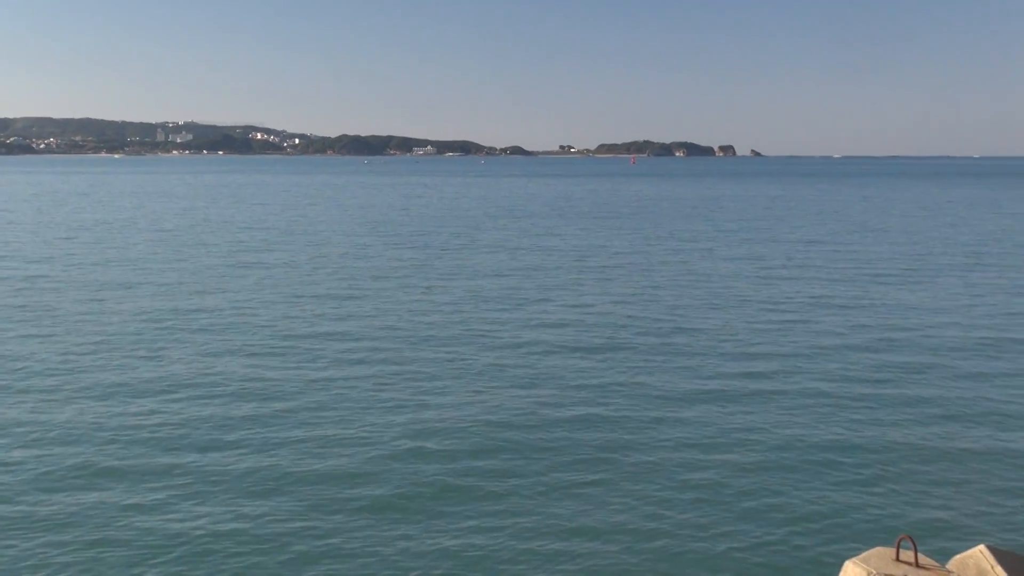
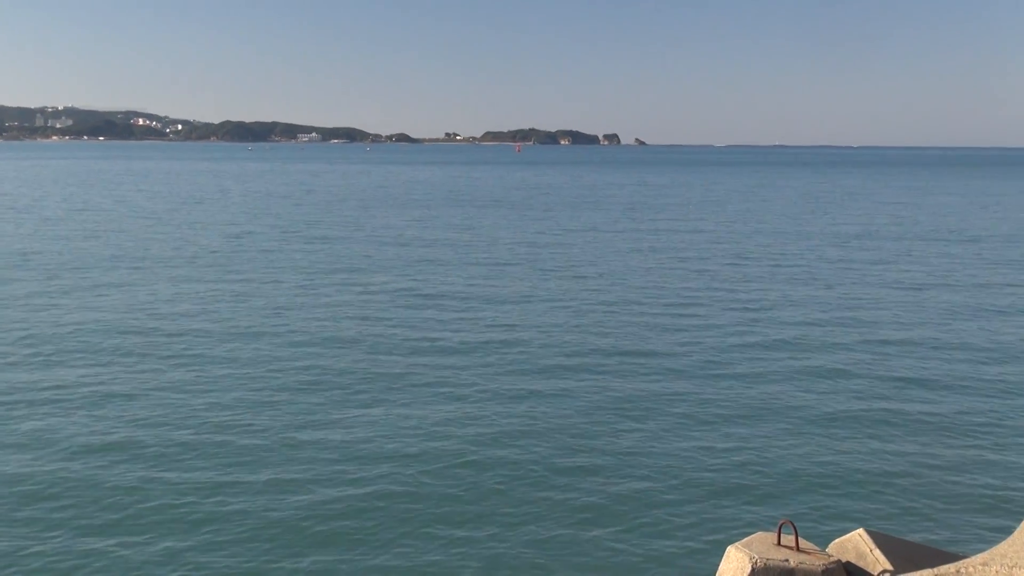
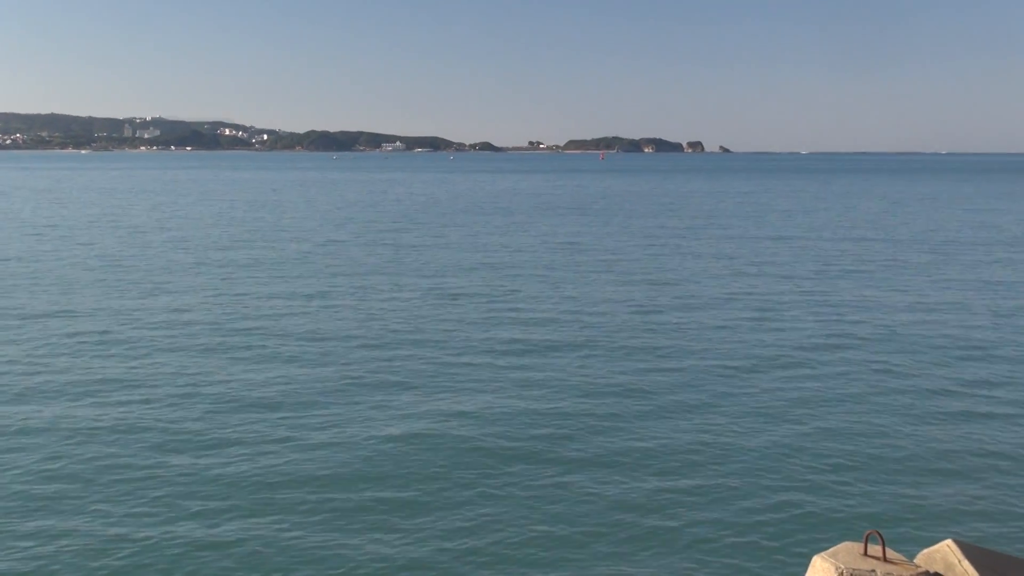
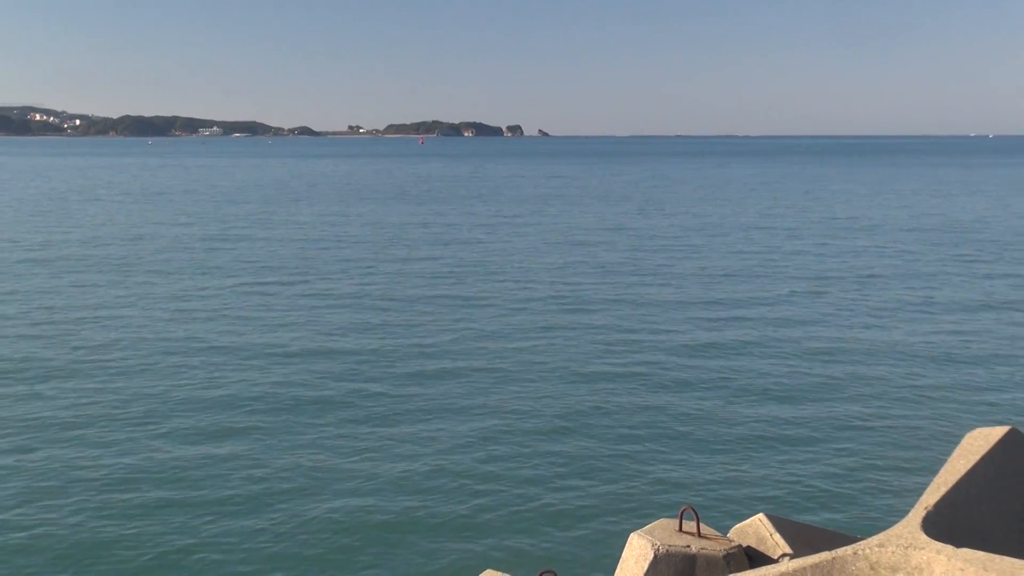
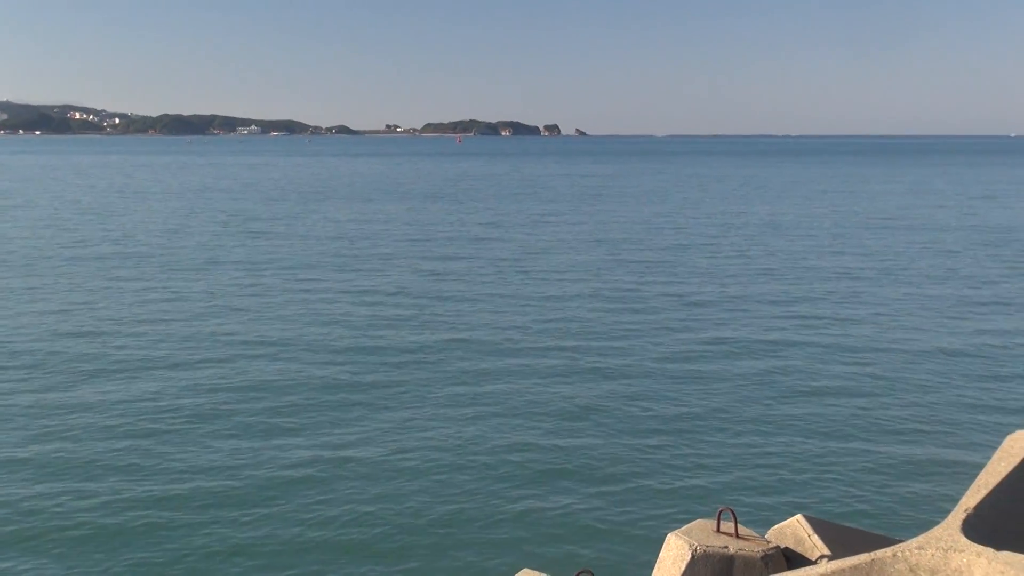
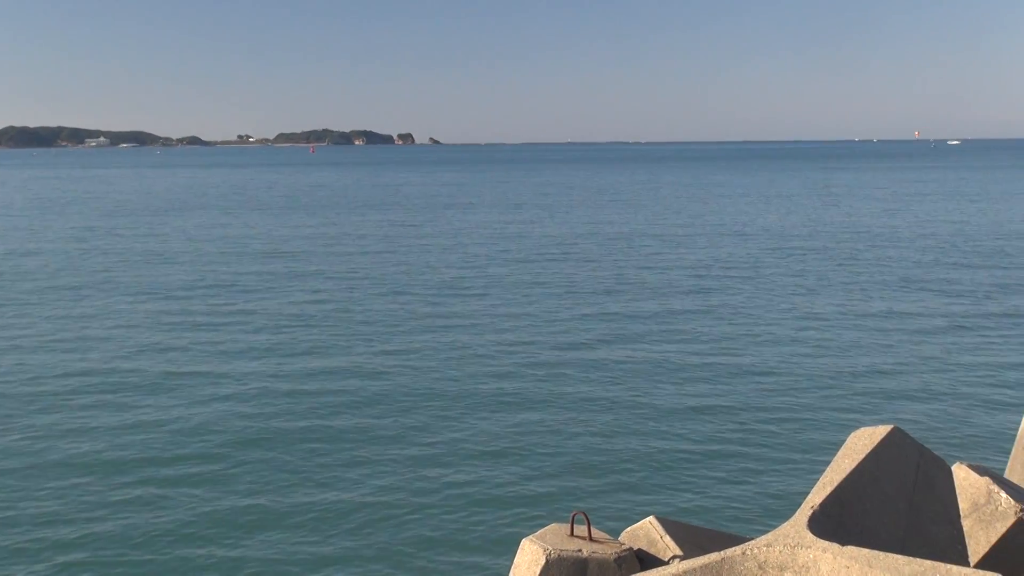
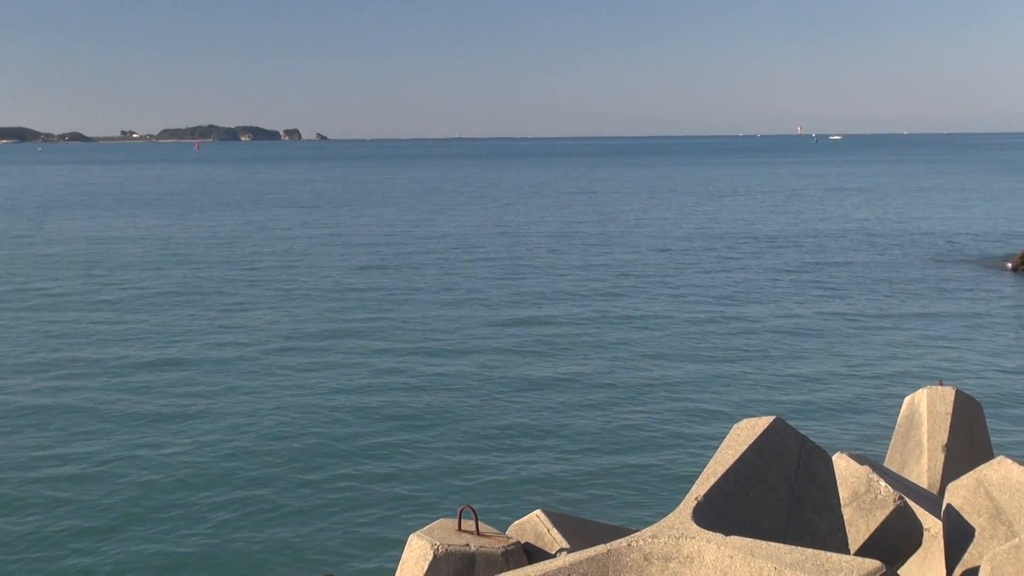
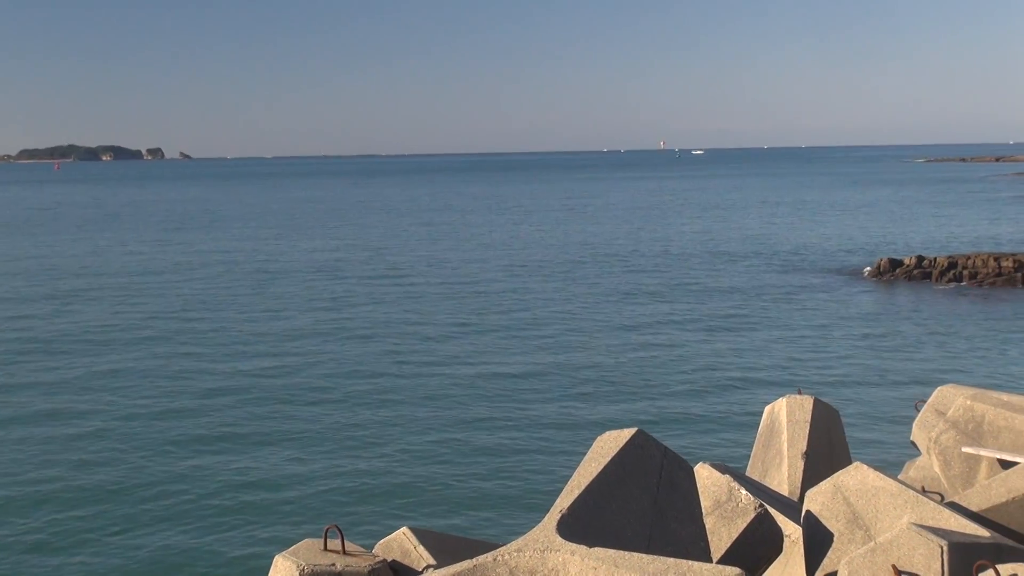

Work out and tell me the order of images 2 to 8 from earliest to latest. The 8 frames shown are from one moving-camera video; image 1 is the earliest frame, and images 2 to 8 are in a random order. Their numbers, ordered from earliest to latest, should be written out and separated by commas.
3, 2, 5, 4, 6, 7, 8
